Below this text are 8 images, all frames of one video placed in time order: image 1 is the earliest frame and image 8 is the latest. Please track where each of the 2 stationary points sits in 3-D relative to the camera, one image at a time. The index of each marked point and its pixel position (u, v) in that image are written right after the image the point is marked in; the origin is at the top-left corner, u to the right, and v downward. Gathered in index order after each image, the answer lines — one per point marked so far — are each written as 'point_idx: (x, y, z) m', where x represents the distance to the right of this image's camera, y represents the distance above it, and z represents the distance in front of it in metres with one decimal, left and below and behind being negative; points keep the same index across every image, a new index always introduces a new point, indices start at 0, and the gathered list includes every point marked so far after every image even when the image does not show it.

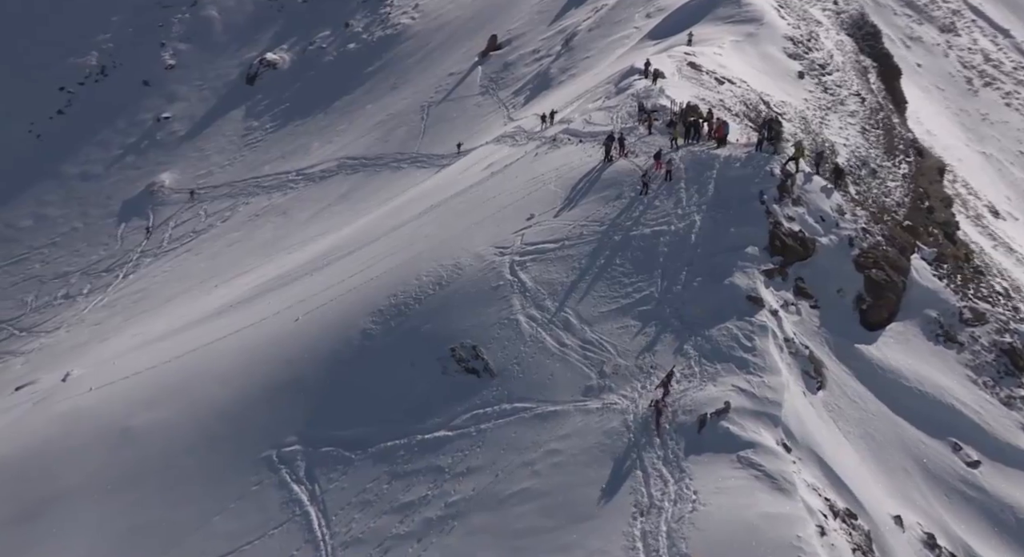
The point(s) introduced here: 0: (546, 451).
0: (+0.6, -3.4, +16.4) m
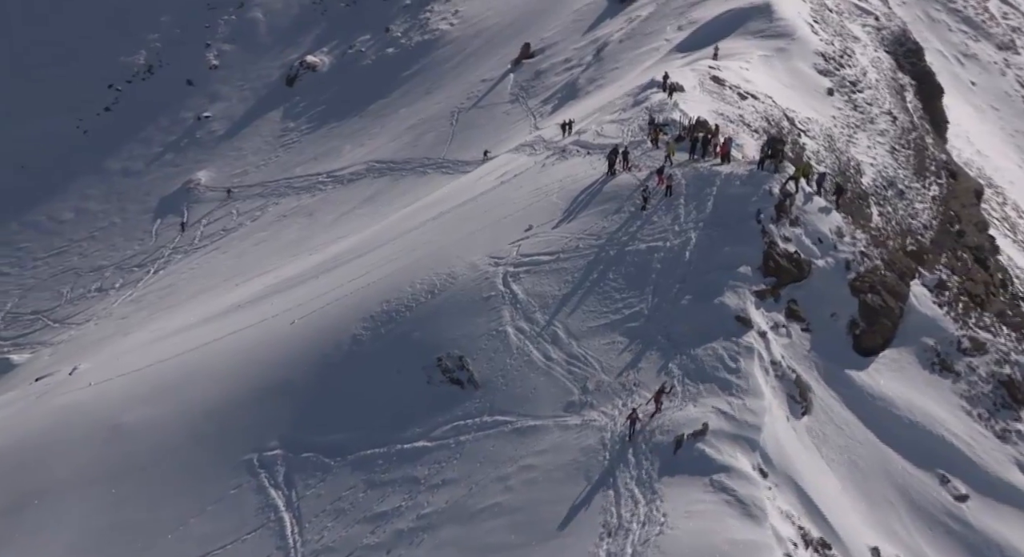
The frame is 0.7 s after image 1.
0: (+0.1, -3.6, +16.3) m
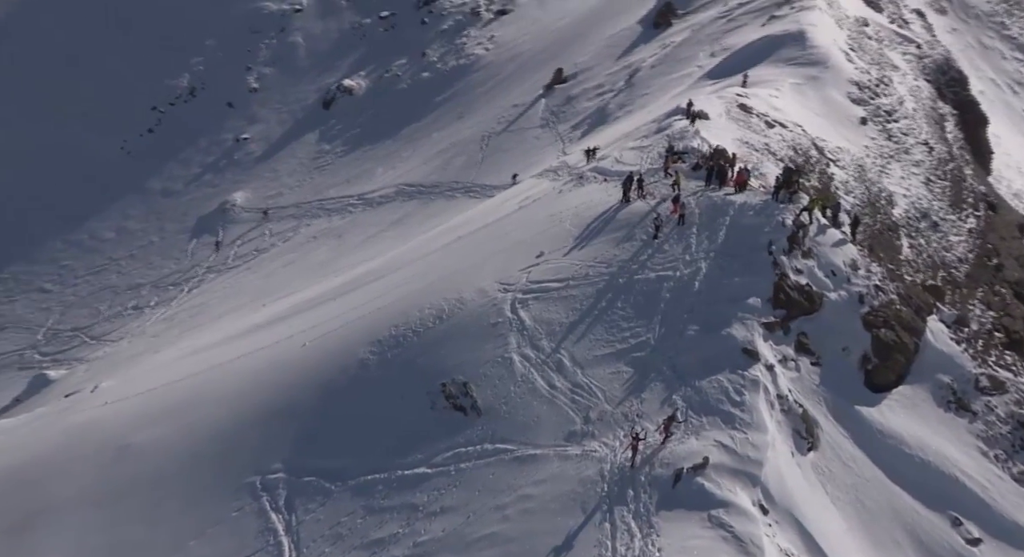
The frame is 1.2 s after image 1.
0: (+0.1, -4.2, +16.1) m
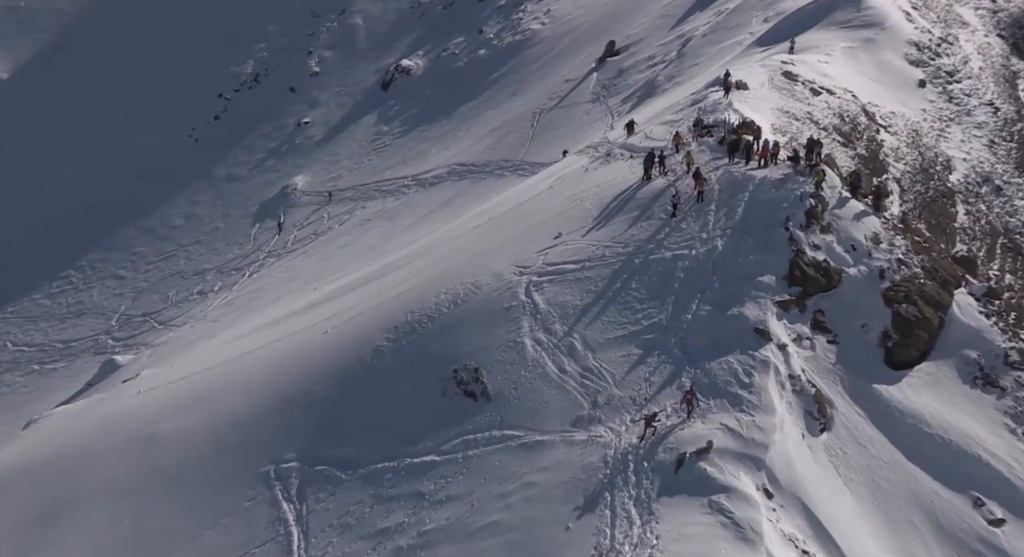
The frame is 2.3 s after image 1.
0: (+0.2, -3.9, +16.0) m
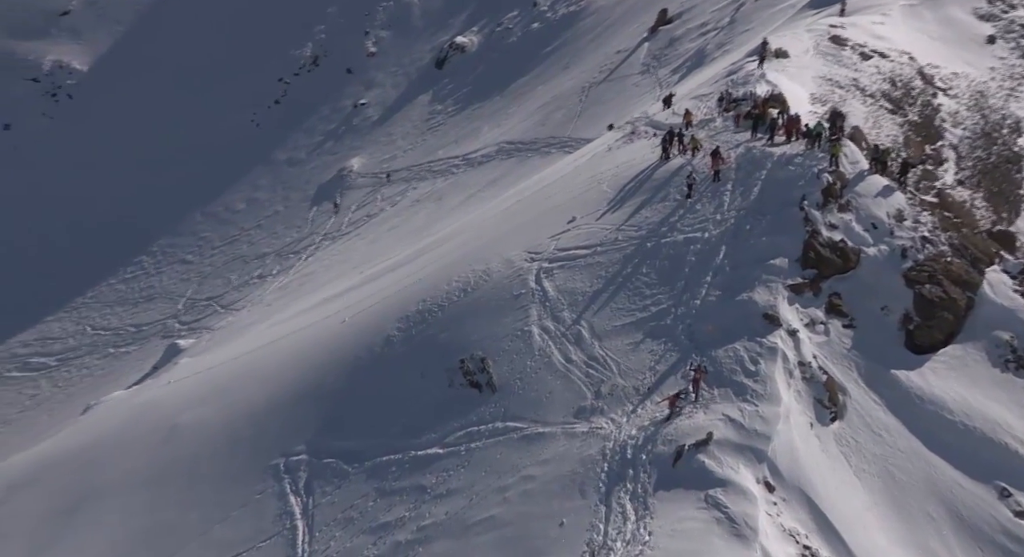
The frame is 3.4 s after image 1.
0: (+0.2, -3.7, +15.8) m
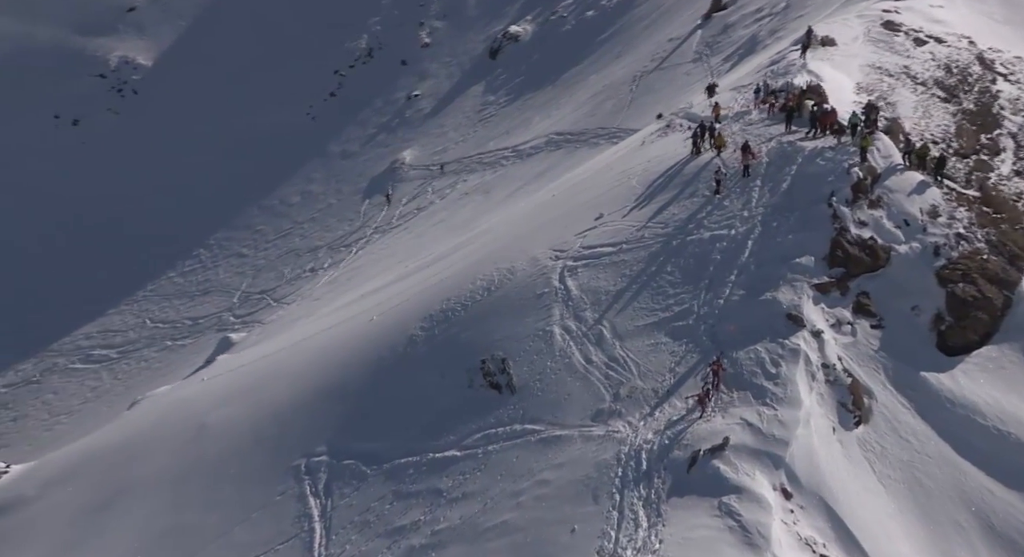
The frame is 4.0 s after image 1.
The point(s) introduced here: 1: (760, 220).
0: (+0.5, -3.7, +15.6) m
1: (+5.7, +1.3, +19.7) m
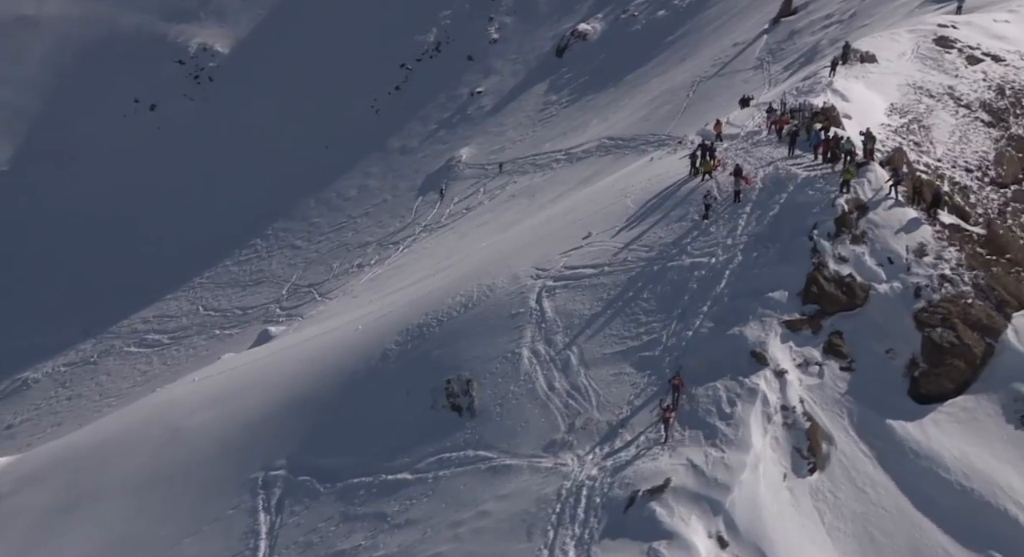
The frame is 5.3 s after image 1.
0: (-0.5, -4.2, +15.2) m
1: (+5.1, +0.6, +19.2) m
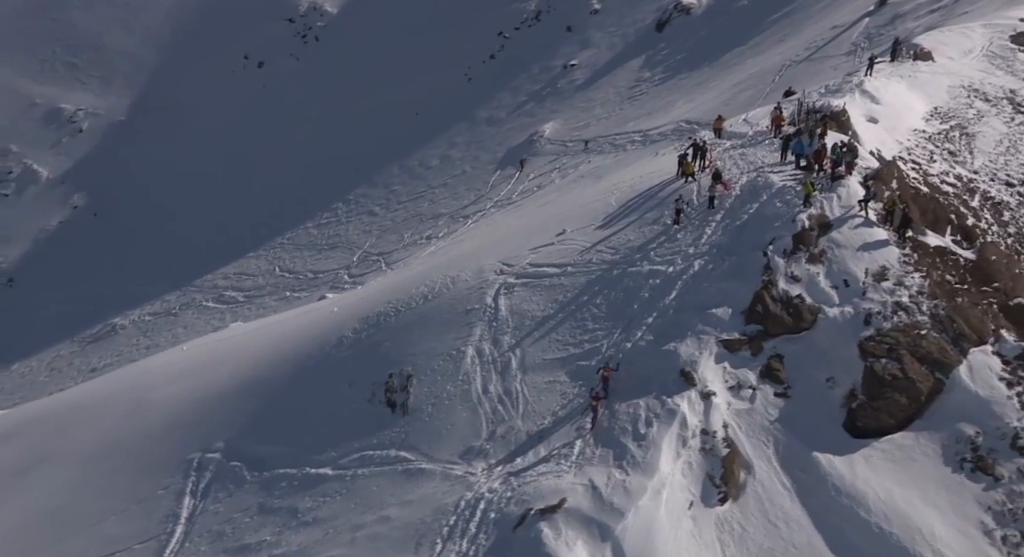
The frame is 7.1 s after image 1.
0: (-2.2, -4.2, +15.0) m
1: (+3.9, +0.4, +18.5) m
